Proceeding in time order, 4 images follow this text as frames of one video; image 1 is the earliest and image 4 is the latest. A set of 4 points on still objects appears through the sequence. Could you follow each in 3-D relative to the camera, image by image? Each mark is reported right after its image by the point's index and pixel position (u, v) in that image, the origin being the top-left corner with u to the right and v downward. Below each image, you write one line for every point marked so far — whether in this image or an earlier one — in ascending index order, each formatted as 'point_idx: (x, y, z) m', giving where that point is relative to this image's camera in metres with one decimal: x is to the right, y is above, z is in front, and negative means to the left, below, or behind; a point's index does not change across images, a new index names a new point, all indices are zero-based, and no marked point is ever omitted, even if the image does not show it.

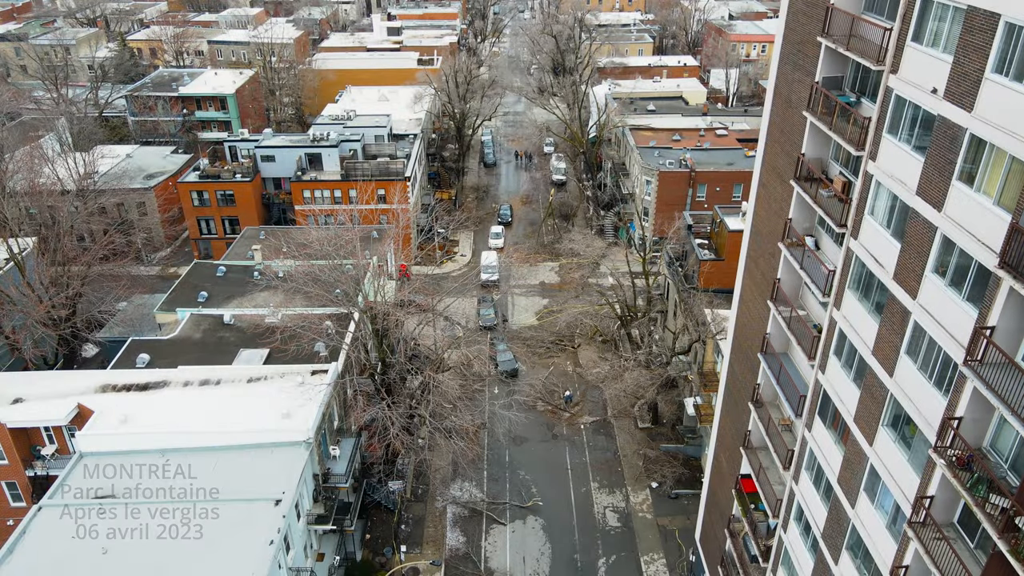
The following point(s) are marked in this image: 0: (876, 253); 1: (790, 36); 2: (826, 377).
0: (+7.3, +0.7, +13.8) m
1: (+6.9, +6.4, +17.3) m
2: (+7.3, -2.1, +15.9) m
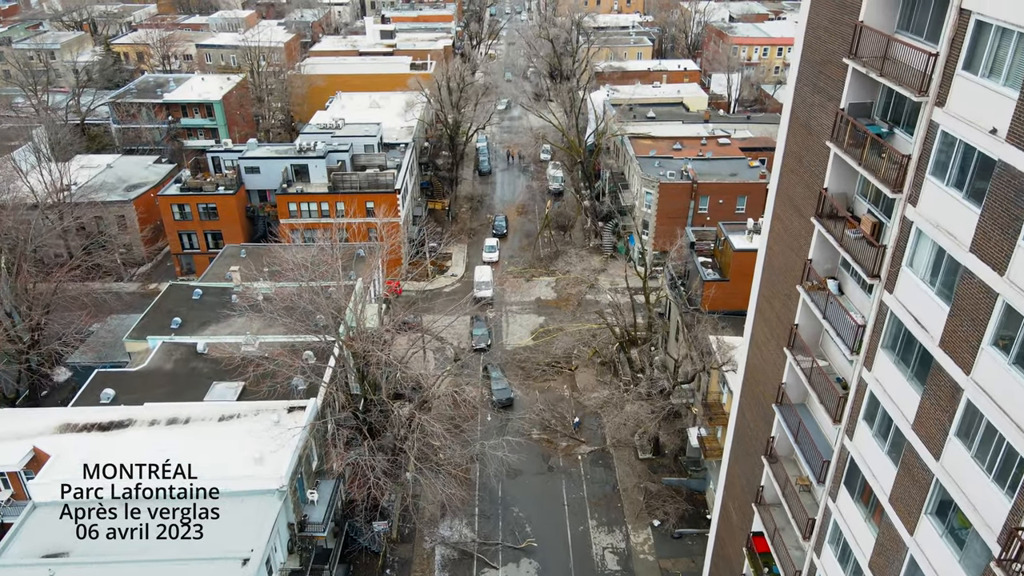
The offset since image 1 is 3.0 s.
0: (+7.0, -0.4, +12.0) m
1: (+6.6, +5.2, +15.4) m
2: (+7.0, -3.2, +14.0) m
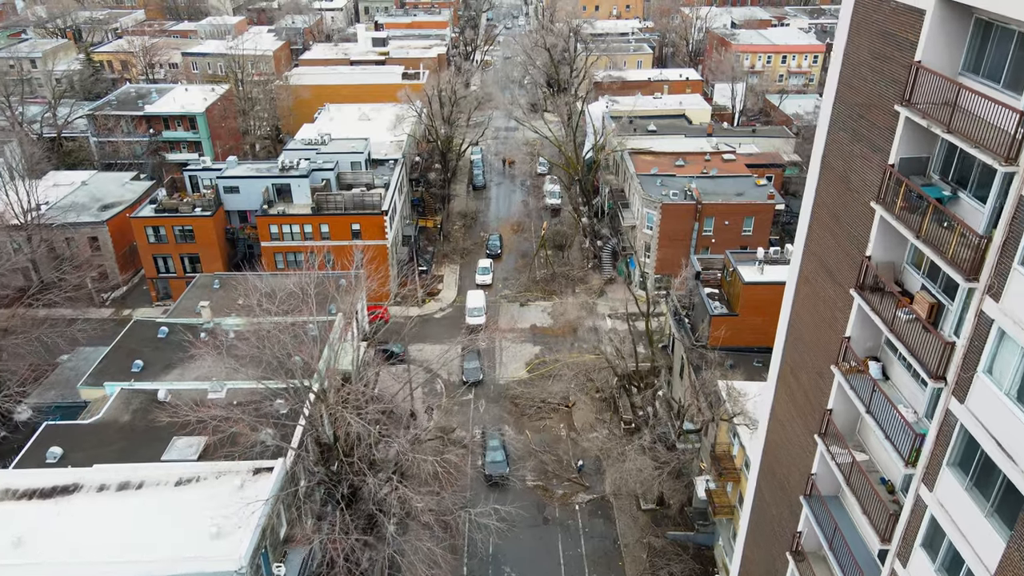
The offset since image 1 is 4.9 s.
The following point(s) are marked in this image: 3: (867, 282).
0: (+6.7, -2.0, +9.5) m
1: (+6.3, +3.6, +12.9) m
2: (+6.6, -4.8, +11.6) m
3: (+6.5, +0.1, +12.5) m
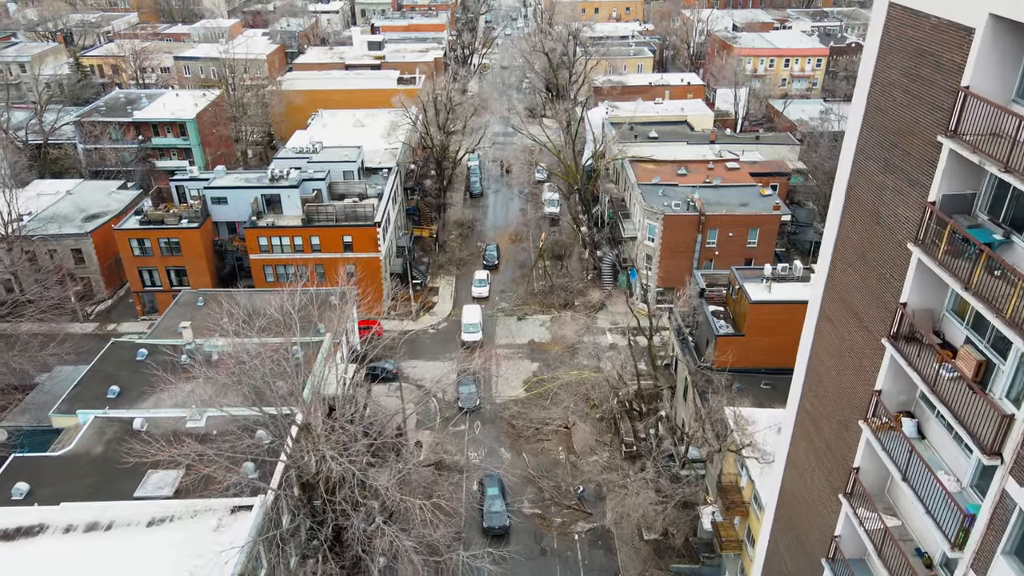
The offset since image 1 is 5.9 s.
0: (+6.5, -2.8, +8.1) m
1: (+6.1, +2.8, +11.5) m
2: (+6.5, -5.6, +10.1) m
3: (+6.3, -0.7, +11.1) m
